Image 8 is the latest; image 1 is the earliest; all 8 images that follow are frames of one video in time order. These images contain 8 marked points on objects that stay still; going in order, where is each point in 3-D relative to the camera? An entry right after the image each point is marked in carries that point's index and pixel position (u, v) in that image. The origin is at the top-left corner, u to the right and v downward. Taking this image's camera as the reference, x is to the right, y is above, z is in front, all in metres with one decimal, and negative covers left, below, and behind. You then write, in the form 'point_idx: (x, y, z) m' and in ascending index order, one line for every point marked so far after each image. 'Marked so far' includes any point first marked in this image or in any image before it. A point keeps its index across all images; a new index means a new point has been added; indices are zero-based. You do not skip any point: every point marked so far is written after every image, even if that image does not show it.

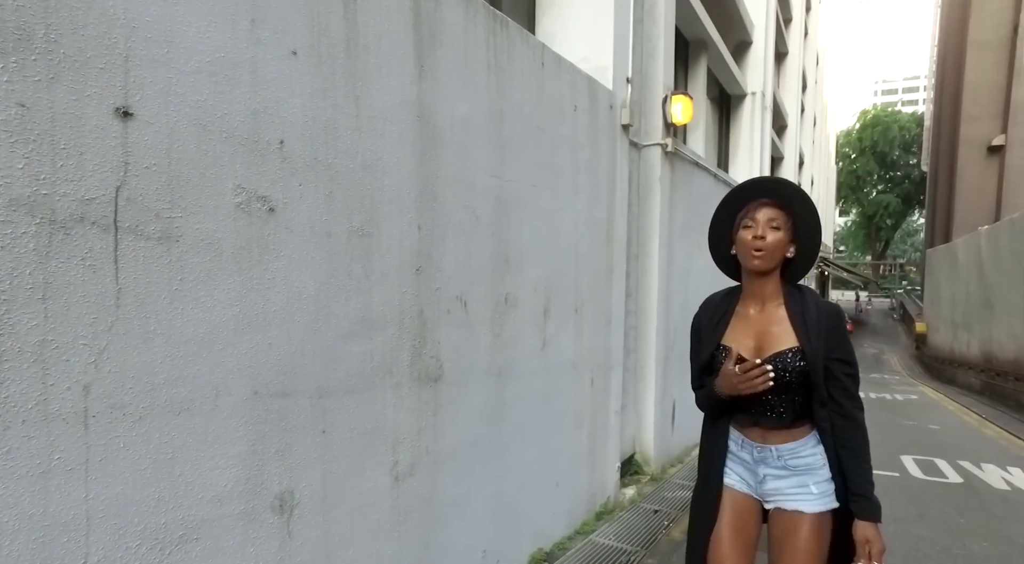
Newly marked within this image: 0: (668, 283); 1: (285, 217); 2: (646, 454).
0: (+1.8, 0.0, +6.7) m
1: (-0.8, +0.2, +2.1) m
2: (+1.4, -1.9, +6.2) m
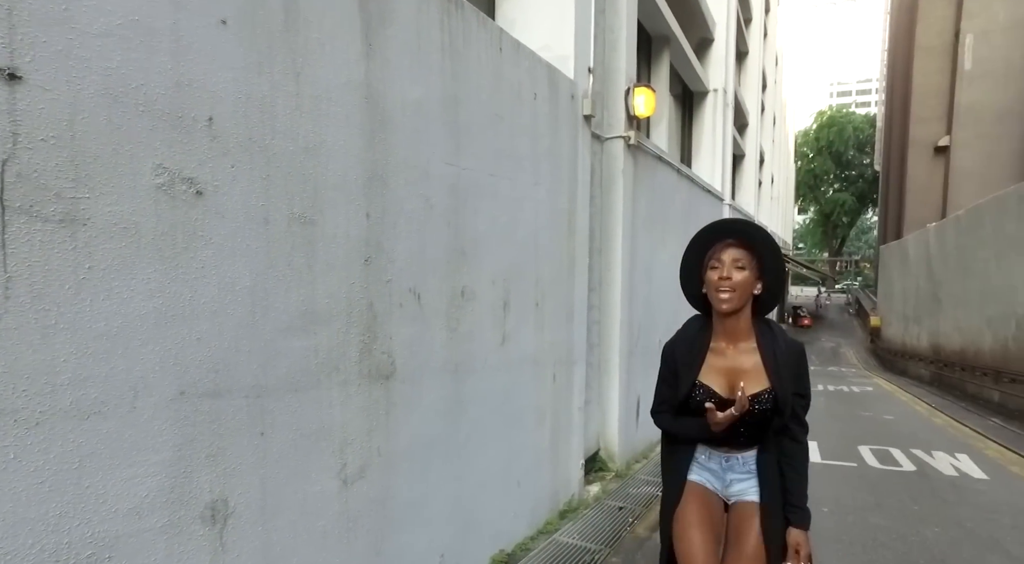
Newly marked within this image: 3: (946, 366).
0: (+1.4, +0.1, +6.7) m
1: (-1.0, +0.3, +1.9) m
2: (+1.0, -1.8, +6.2) m
3: (+12.4, -2.4, +16.5) m
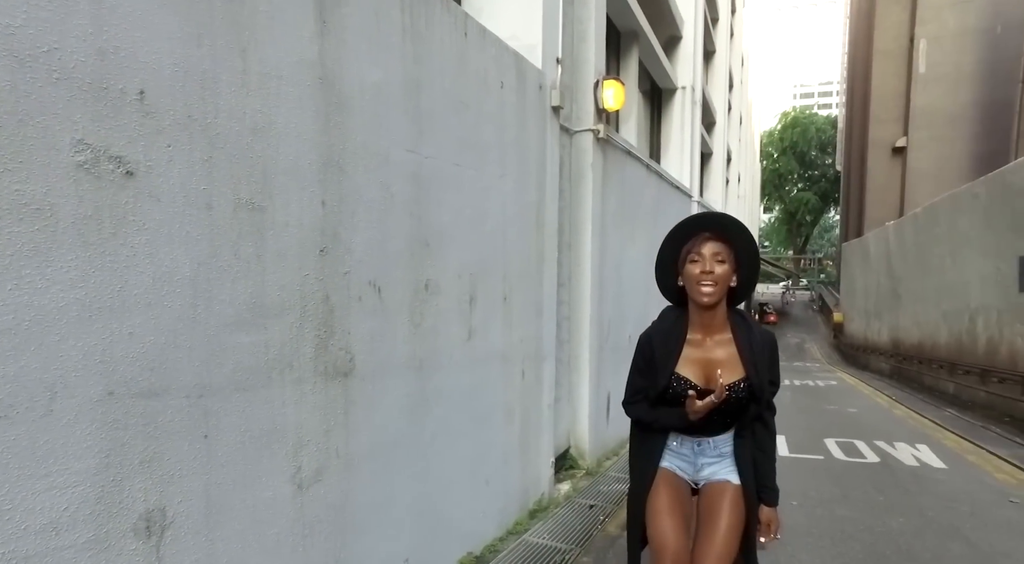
0: (+1.0, +0.1, +6.6) m
1: (-1.1, +0.3, +1.7) m
2: (+0.7, -1.7, +6.1) m
3: (+11.5, -2.3, +17.0) m
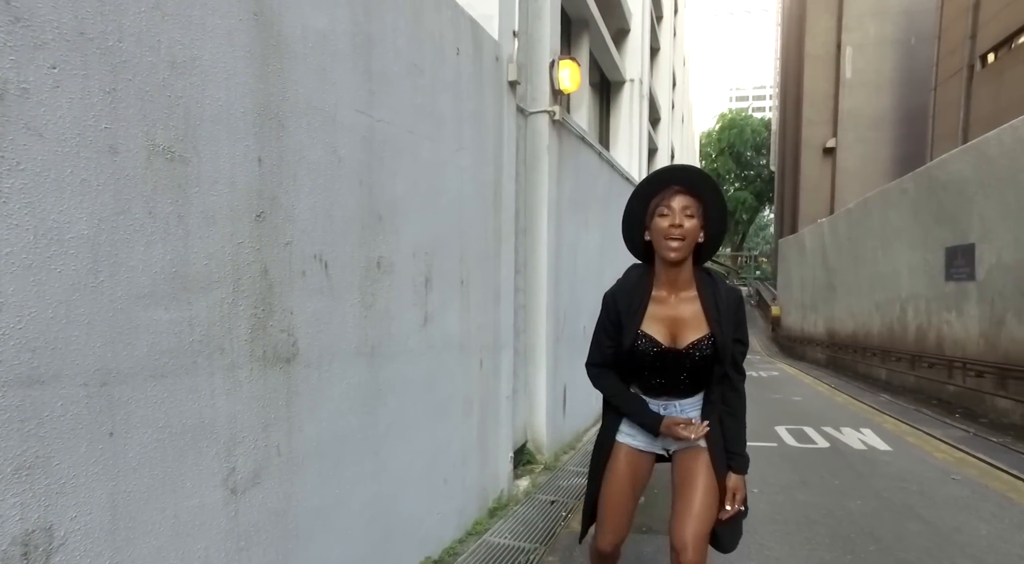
0: (+0.5, +0.2, +6.4) m
1: (-1.1, +0.4, +1.4) m
2: (+0.3, -1.6, +5.9) m
3: (+10.0, -2.0, +17.8) m
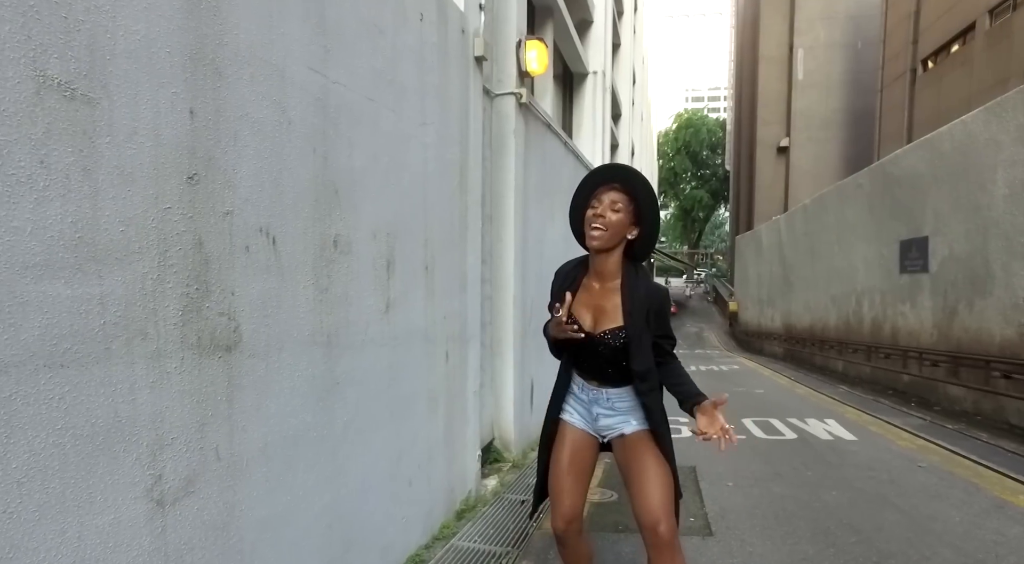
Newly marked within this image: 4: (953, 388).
0: (+0.1, +0.3, +6.2) m
1: (-1.2, +0.5, +1.0) m
2: (-0.1, -1.5, +5.7) m
3: (+8.9, -1.9, +18.1) m
4: (+6.6, -1.6, +8.7) m
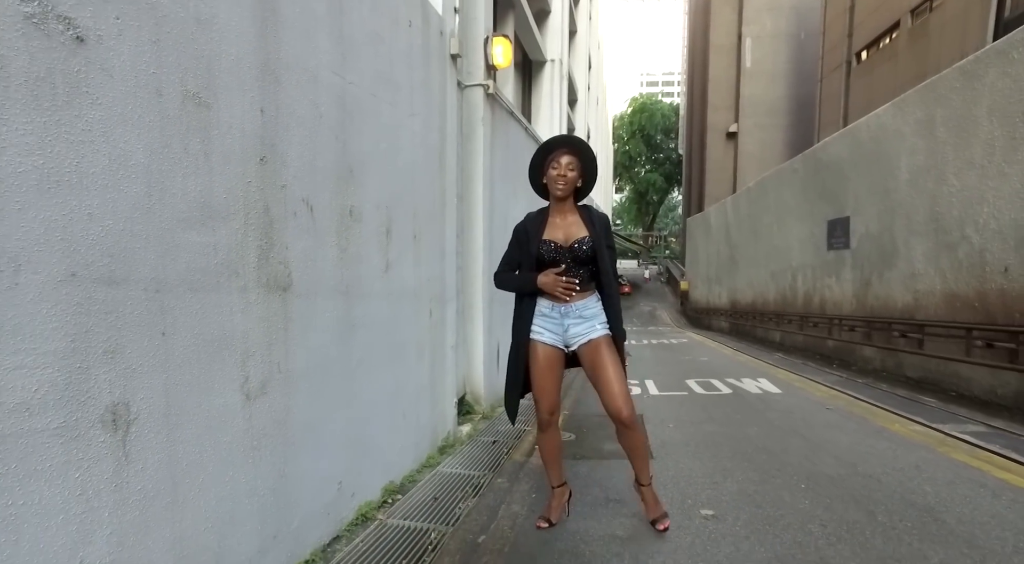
0: (-0.2, +0.7, +6.9) m
1: (-1.2, +0.6, +1.6) m
2: (-0.4, -1.2, +6.4) m
3: (+7.6, -1.1, +19.5) m
4: (+6.0, -1.1, +9.9) m
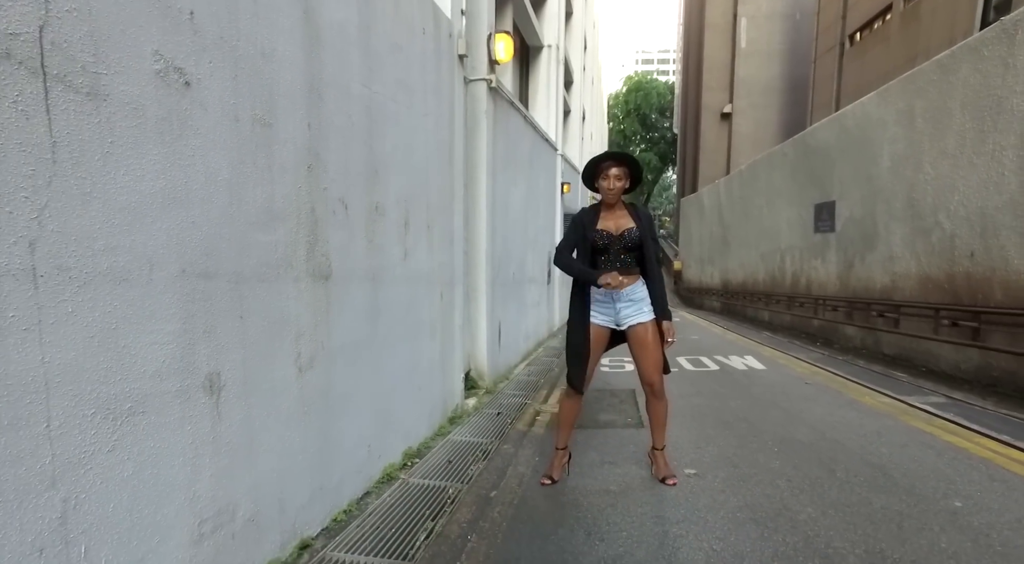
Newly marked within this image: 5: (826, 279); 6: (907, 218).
0: (-0.2, +0.9, +7.3) m
1: (-1.1, +0.7, +2.0) m
2: (-0.4, -1.0, +6.9) m
3: (+7.5, -0.5, +20.0) m
4: (+6.0, -0.8, +10.4) m
5: (+6.5, +0.1, +12.0) m
6: (+5.6, +0.9, +8.3) m
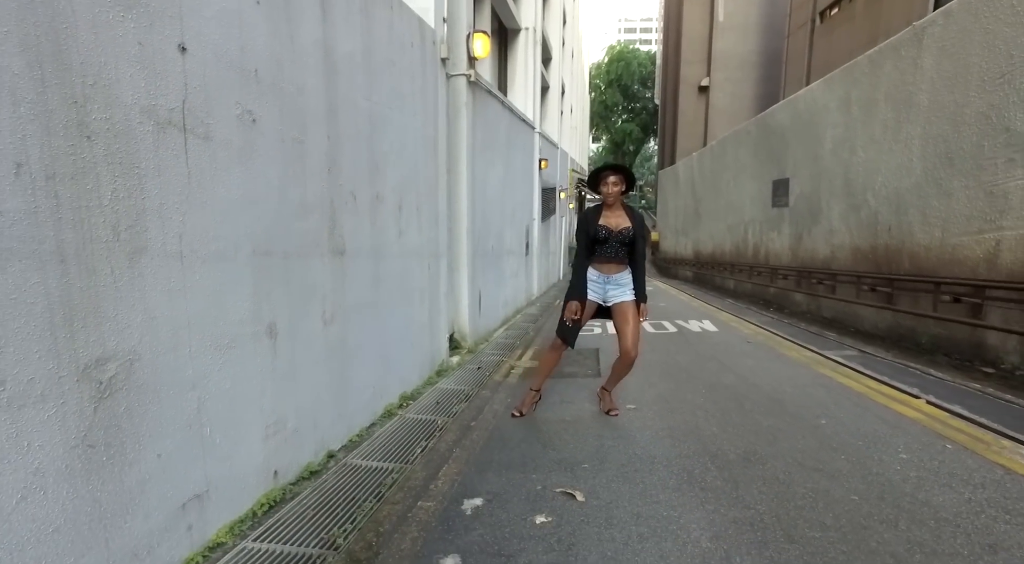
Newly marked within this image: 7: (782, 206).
0: (-0.5, +1.2, +8.1) m
1: (-1.2, +0.8, +2.9) m
2: (-0.6, -0.7, +7.8) m
3: (+6.9, +0.6, +21.1) m
4: (+5.6, -0.2, +11.5) m
5: (+6.0, +0.7, +13.1) m
6: (+5.3, +1.4, +9.3) m
7: (+6.0, +1.7, +12.9) m
